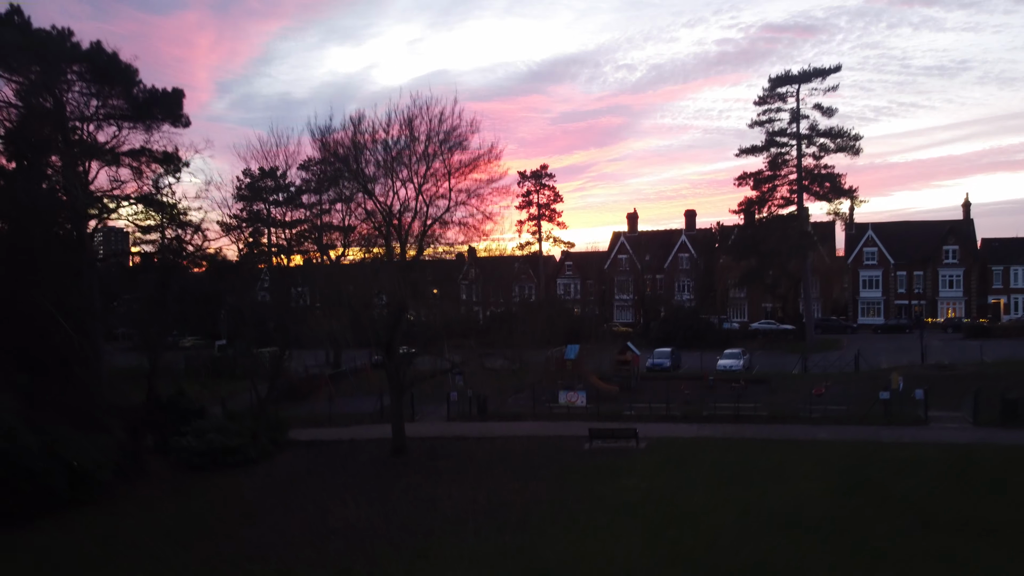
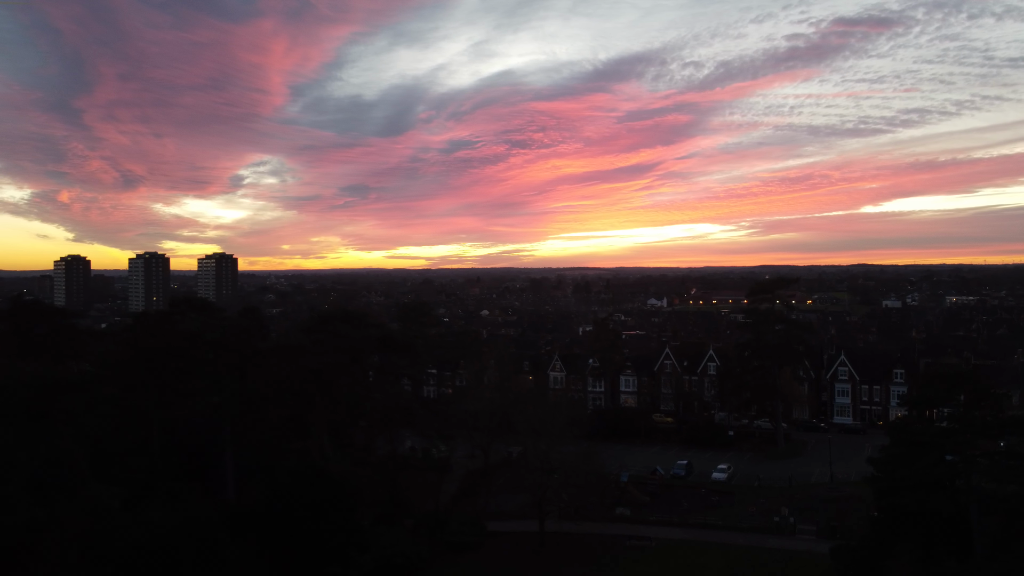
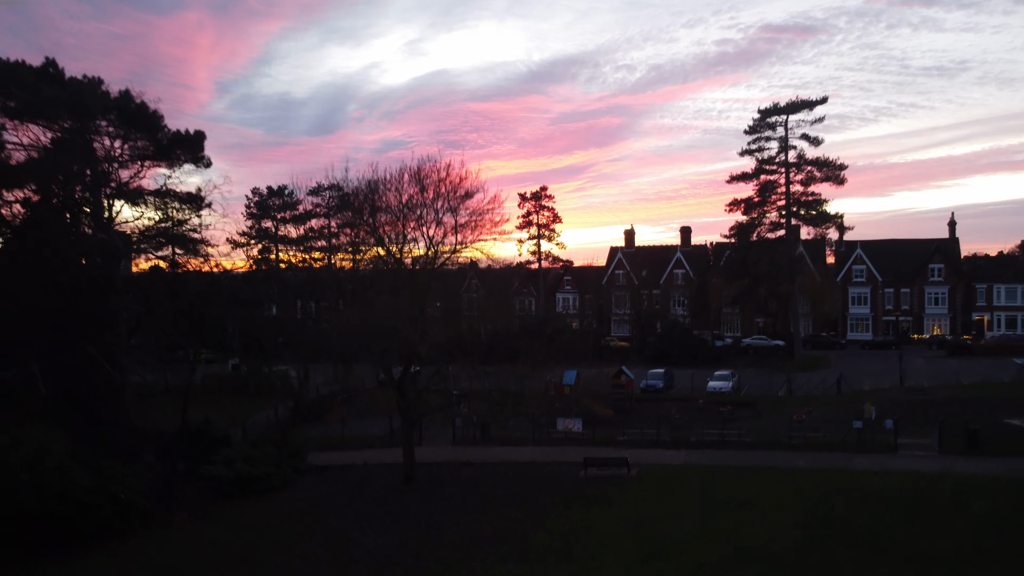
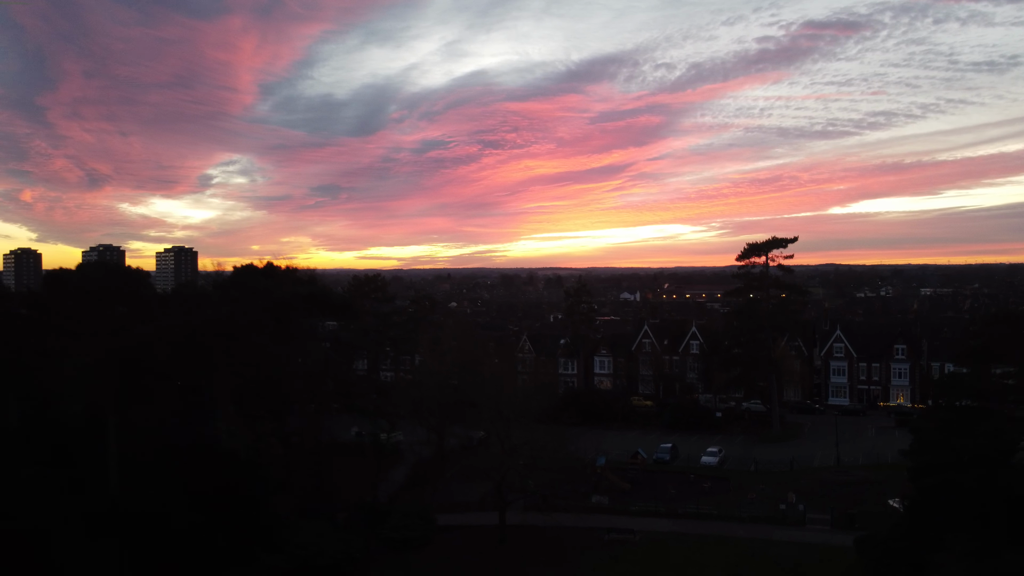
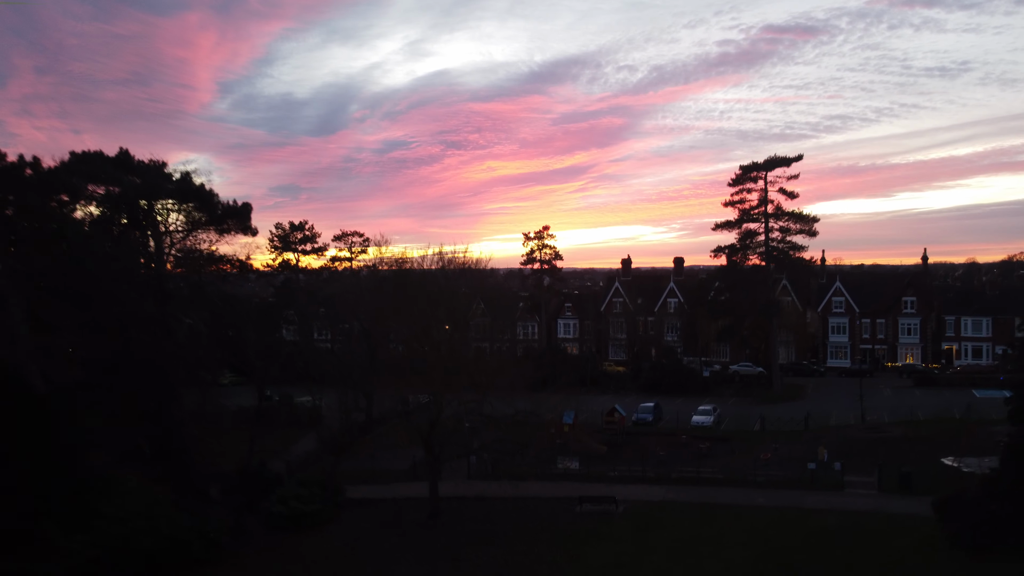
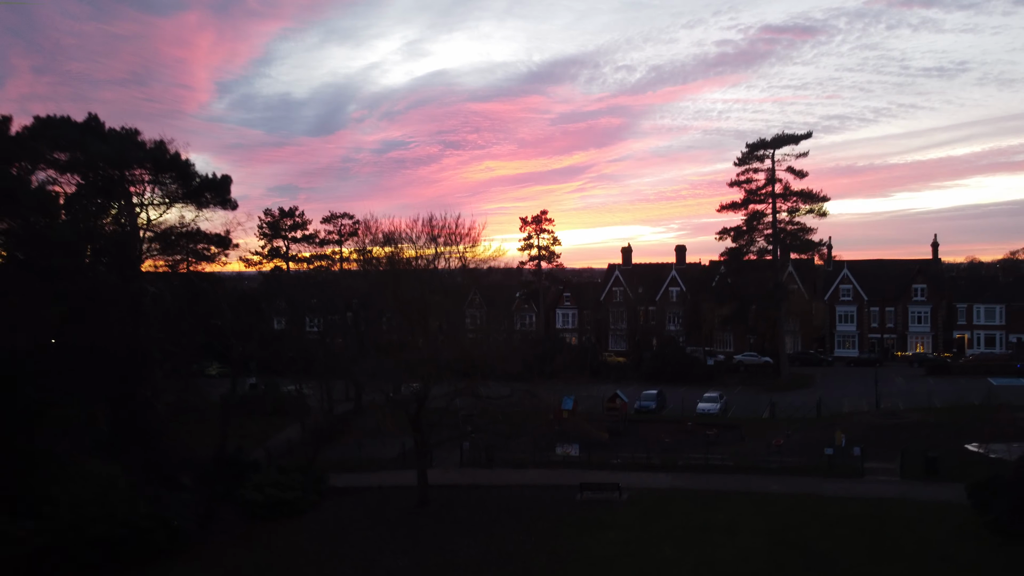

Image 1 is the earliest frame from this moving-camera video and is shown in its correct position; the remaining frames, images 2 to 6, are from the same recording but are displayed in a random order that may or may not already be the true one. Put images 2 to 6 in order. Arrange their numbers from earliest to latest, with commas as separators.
3, 6, 5, 4, 2
